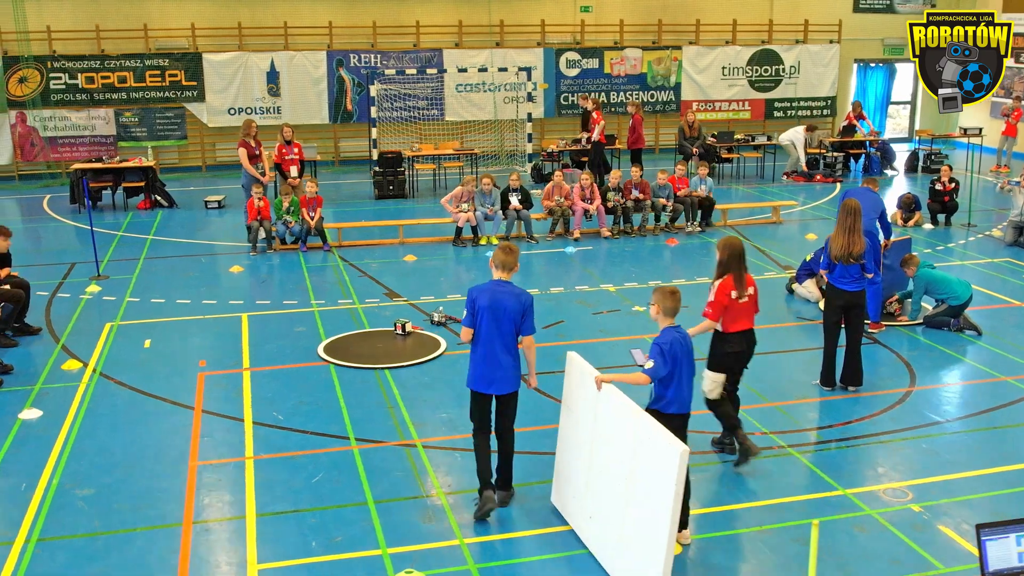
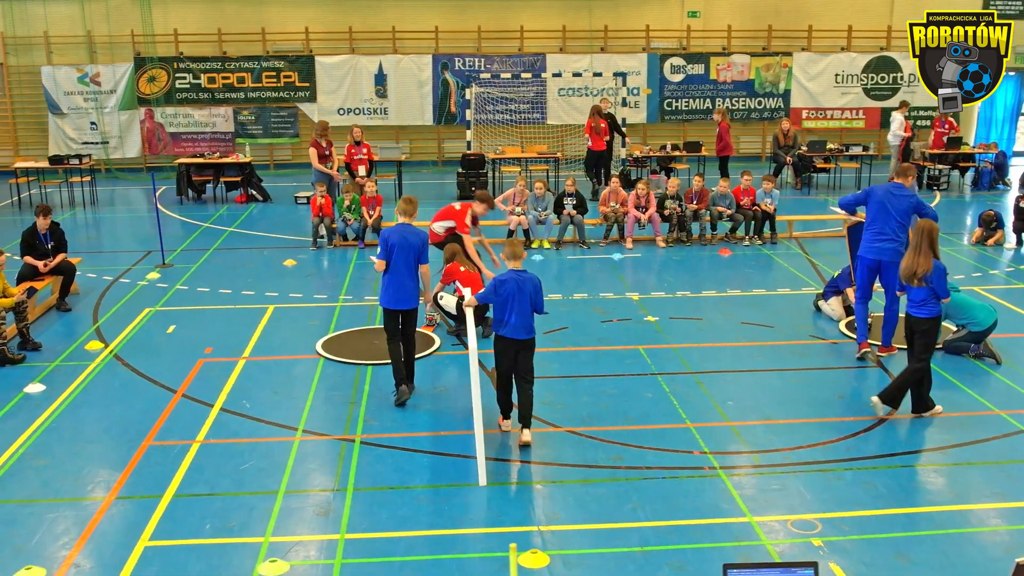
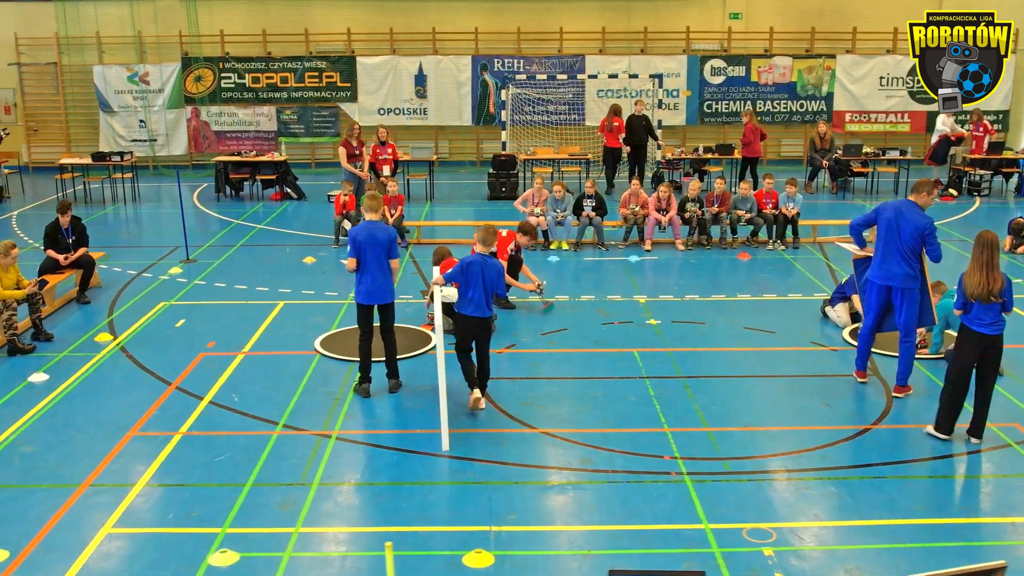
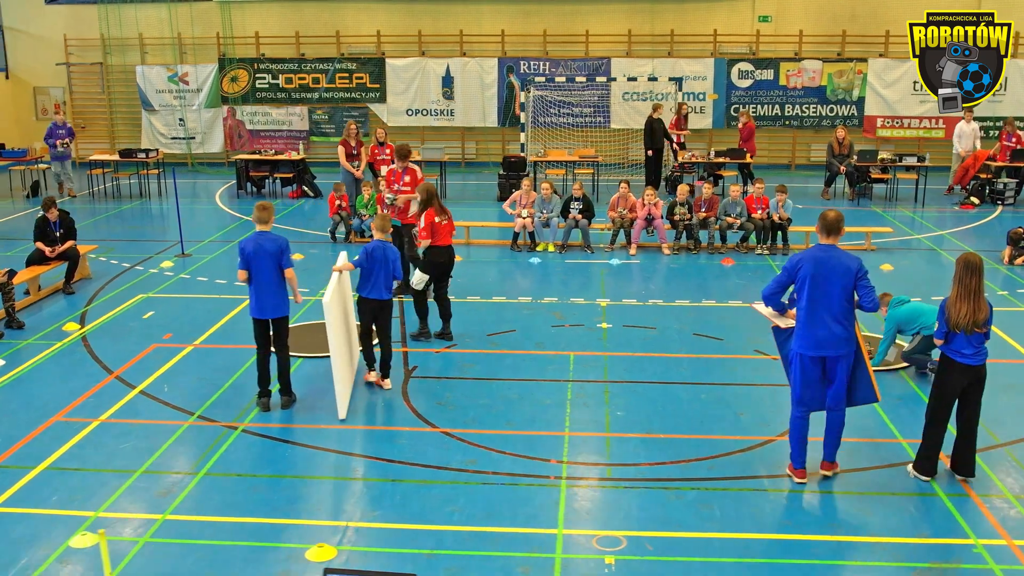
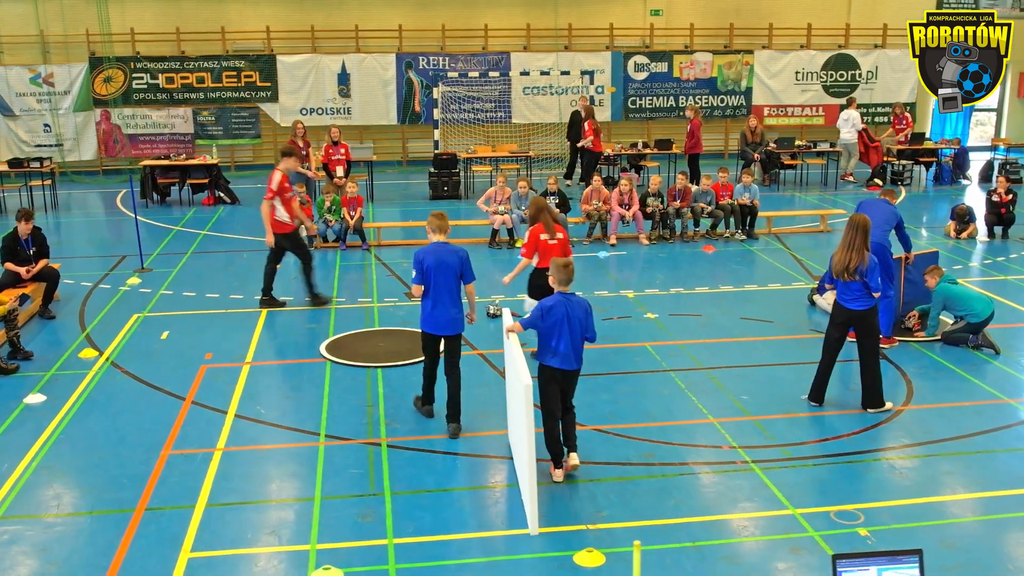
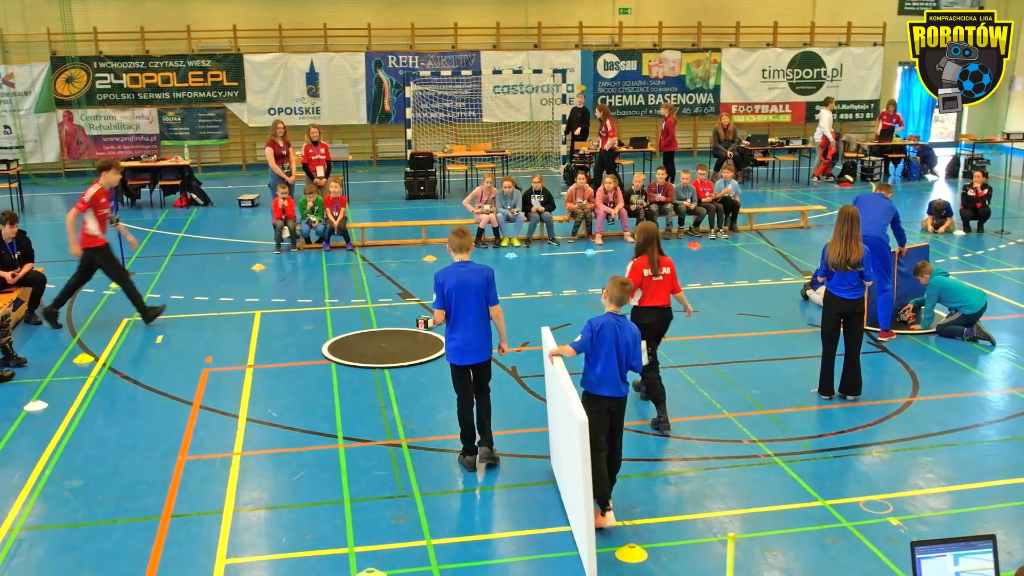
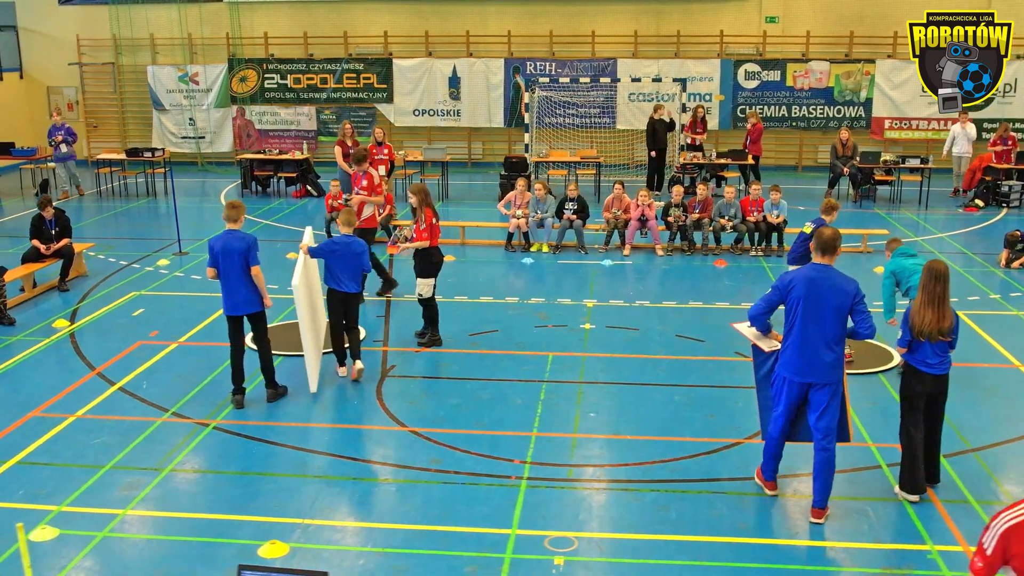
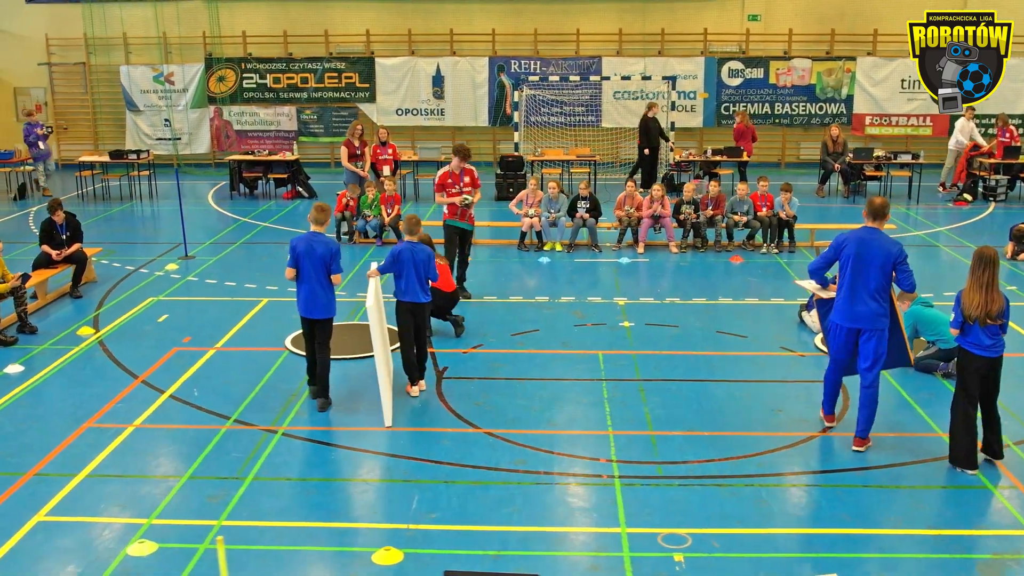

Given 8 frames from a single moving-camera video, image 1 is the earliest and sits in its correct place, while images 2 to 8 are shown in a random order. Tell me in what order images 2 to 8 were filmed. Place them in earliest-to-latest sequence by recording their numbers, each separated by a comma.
6, 5, 2, 3, 8, 4, 7
